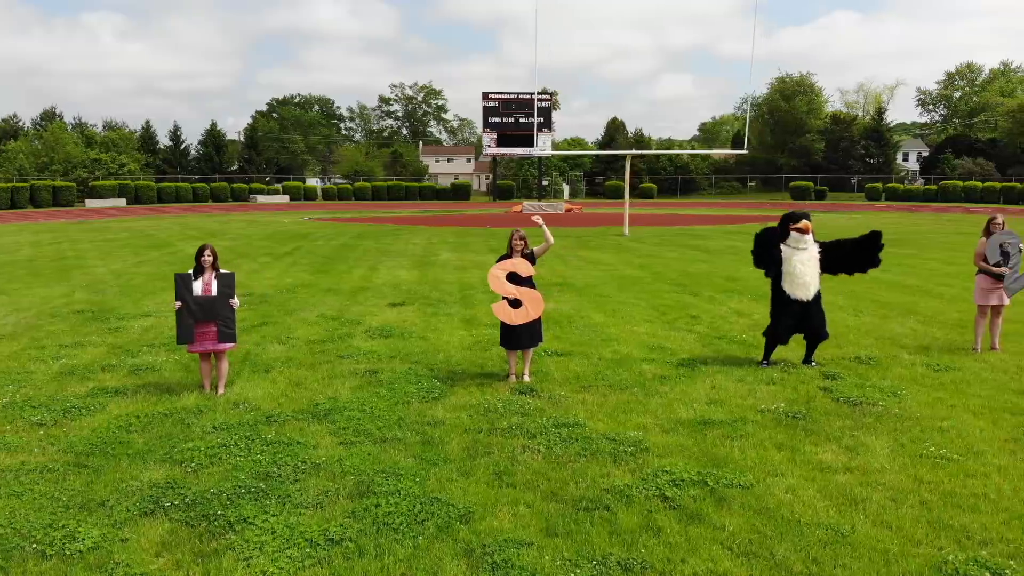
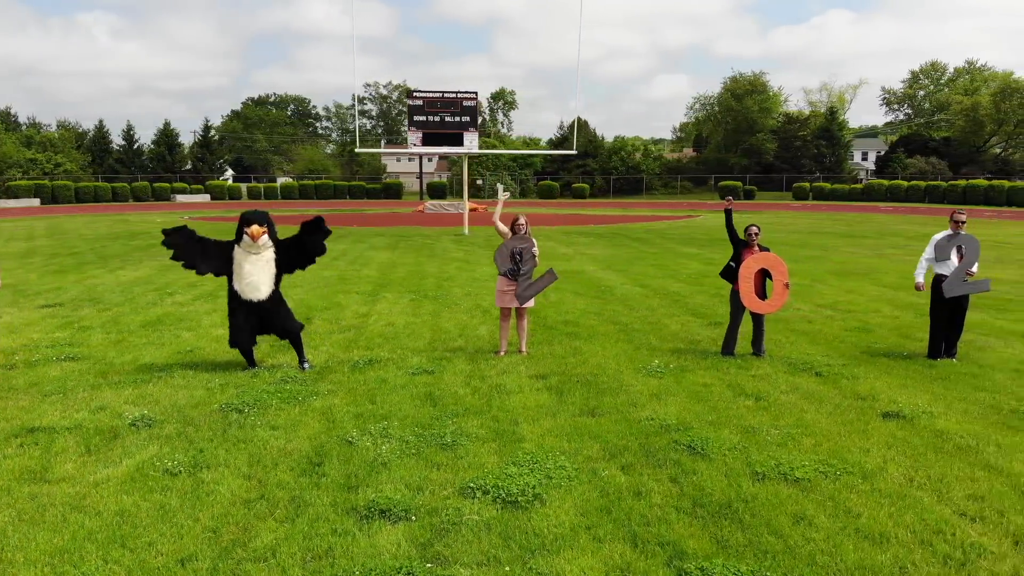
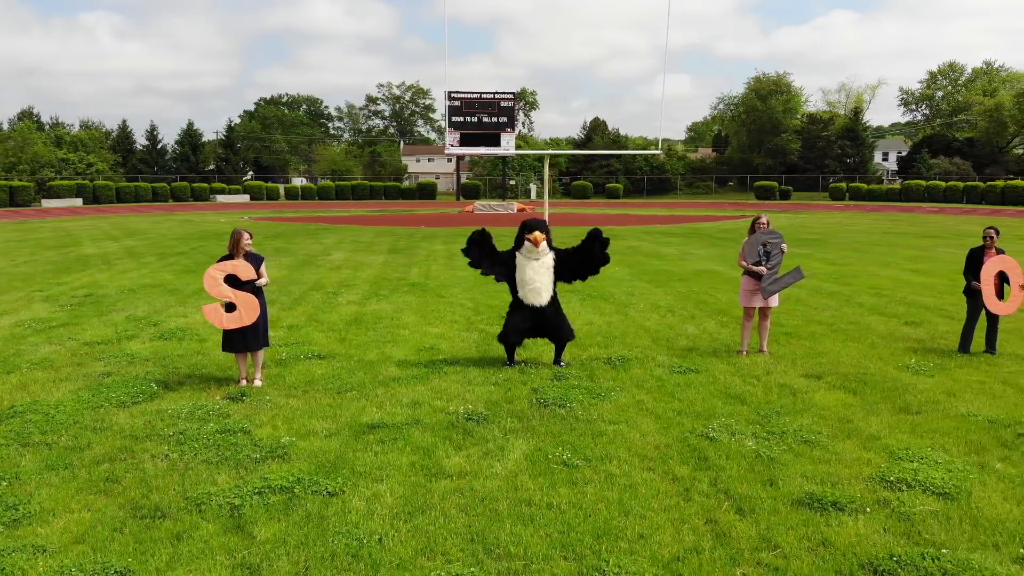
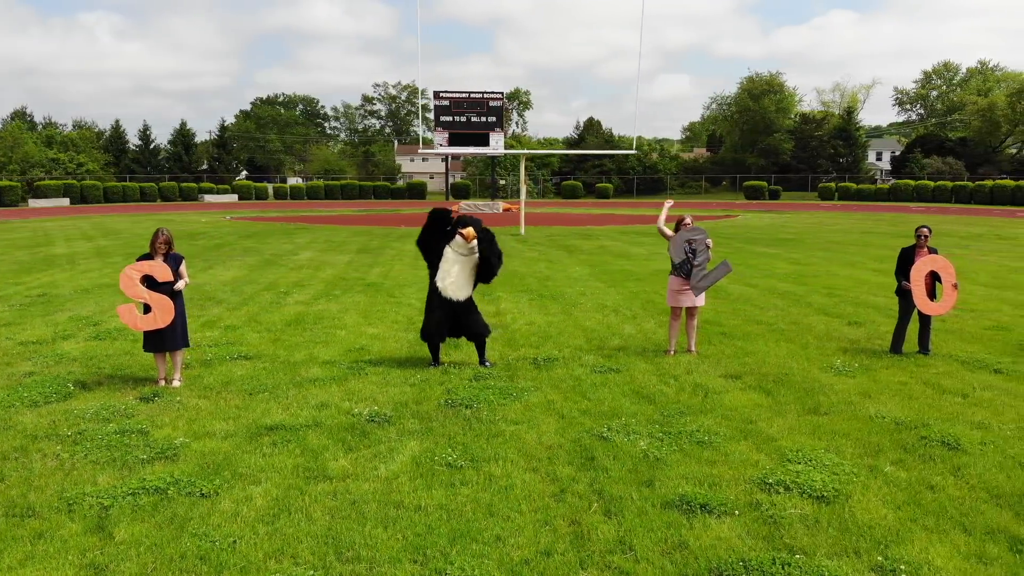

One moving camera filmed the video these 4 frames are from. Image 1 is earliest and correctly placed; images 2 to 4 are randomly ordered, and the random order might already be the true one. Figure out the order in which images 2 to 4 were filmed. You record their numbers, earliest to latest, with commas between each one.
3, 4, 2
